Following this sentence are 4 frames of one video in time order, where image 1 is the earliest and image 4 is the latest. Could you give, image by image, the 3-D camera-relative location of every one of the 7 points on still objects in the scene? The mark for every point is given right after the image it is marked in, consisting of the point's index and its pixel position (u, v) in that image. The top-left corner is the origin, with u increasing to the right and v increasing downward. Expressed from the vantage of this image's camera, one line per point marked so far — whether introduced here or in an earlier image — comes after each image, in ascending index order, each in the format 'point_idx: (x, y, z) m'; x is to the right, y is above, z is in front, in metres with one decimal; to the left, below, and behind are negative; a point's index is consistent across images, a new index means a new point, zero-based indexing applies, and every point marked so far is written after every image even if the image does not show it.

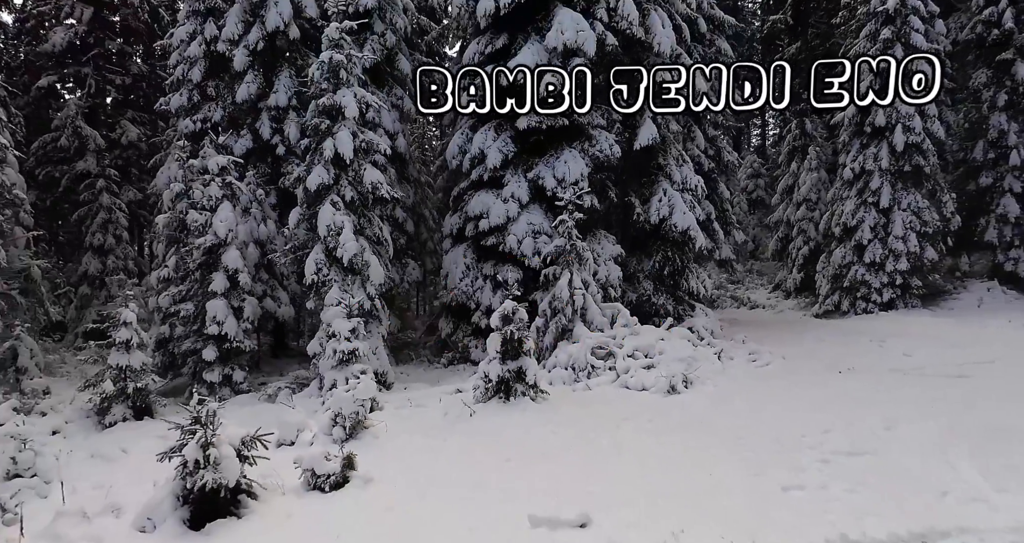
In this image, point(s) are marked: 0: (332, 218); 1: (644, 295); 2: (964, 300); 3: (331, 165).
0: (-2.5, +0.7, +10.5) m
1: (+2.4, -0.4, +13.2) m
2: (+10.2, -0.7, +16.9) m
3: (-2.6, +1.5, +10.9) m
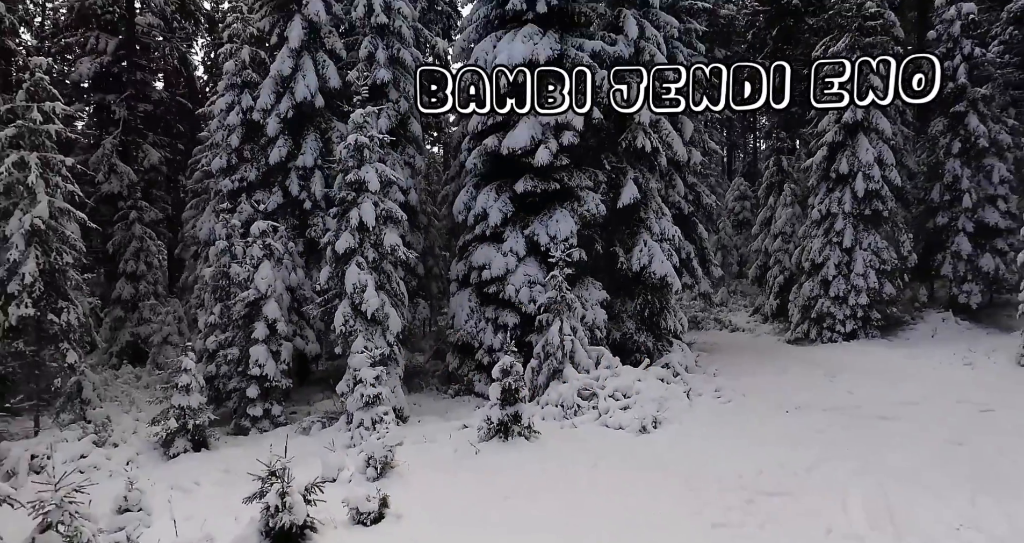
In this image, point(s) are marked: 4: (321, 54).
0: (-2.6, -0.1, +12.3) m
1: (+2.3, -1.2, +15.0) m
2: (+10.2, -1.5, +18.7) m
3: (-2.7, +0.7, +12.7) m
4: (-3.9, +4.4, +15.2) m
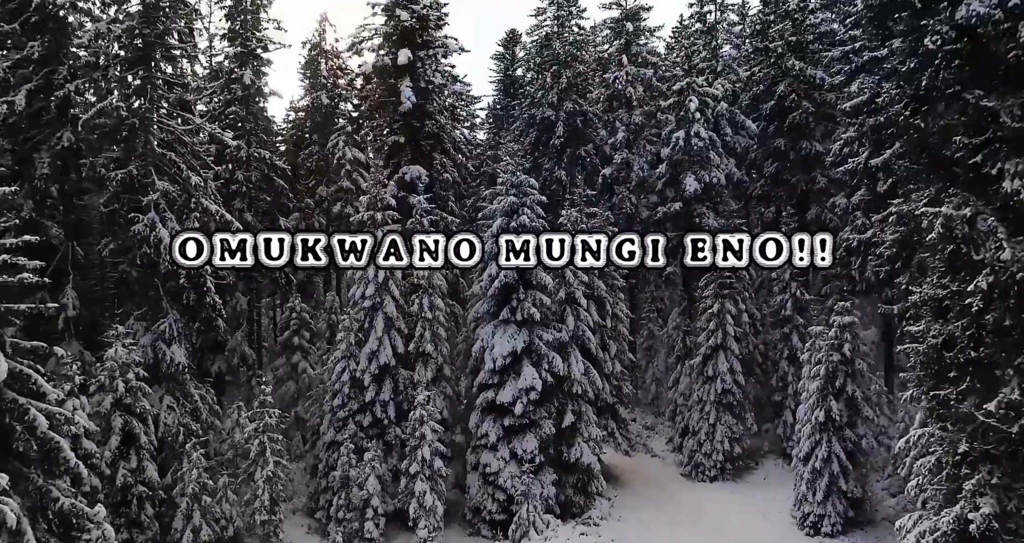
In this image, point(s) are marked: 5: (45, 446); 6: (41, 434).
0: (-2.9, -6.8, +23.6) m
1: (+2.0, -7.9, +26.3) m
2: (+9.9, -8.2, +29.9) m
3: (-3.0, -6.0, +24.0) m
4: (-4.3, -2.3, +26.5) m
5: (-10.3, -3.9, +16.5) m
6: (-10.2, -3.5, +16.2) m
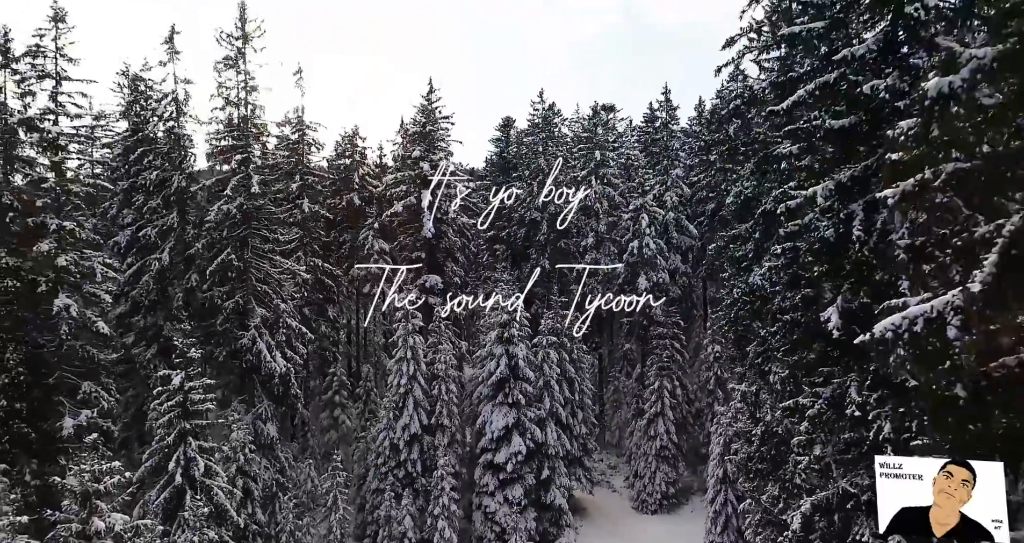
0: (-3.3, -11.5, +34.0) m
1: (+1.7, -12.6, +36.7) m
2: (+9.5, -12.8, +40.4) m
3: (-3.3, -10.7, +34.4) m
4: (-4.6, -6.9, +36.9) m
5: (-10.6, -8.6, +26.9) m
6: (-10.5, -8.2, +26.6) m
